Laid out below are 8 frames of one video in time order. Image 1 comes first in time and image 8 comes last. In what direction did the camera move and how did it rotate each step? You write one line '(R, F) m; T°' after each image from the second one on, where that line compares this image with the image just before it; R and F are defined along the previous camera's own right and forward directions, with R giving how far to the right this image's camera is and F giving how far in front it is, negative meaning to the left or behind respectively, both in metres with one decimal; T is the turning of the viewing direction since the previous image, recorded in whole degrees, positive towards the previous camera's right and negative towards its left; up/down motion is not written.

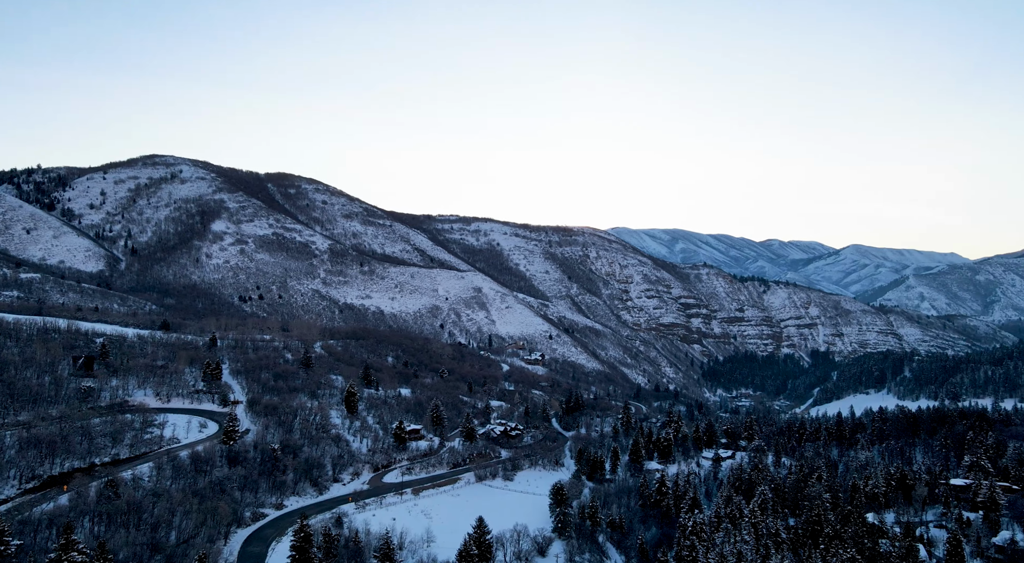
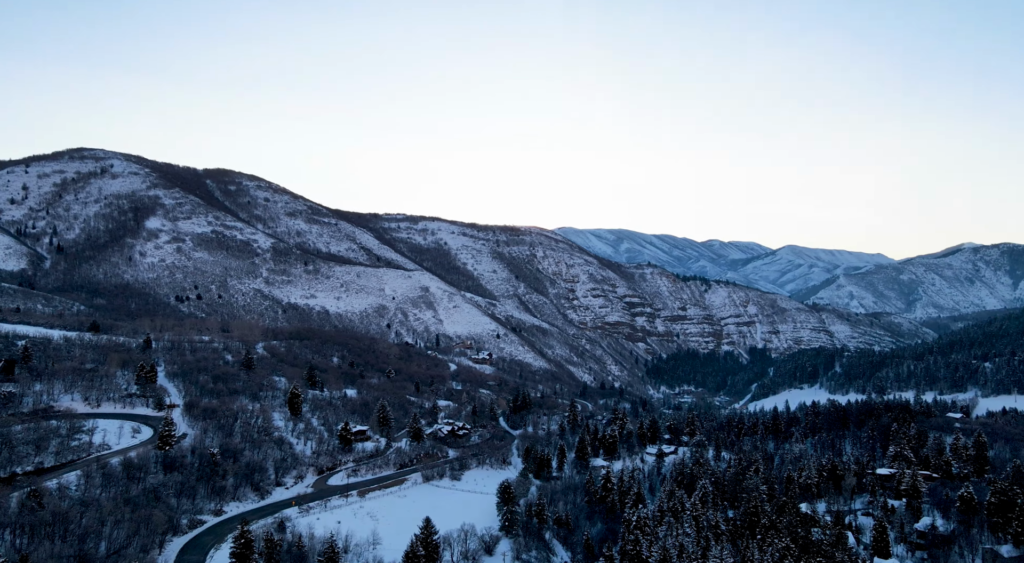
(+0.8, -0.8) m; +4°
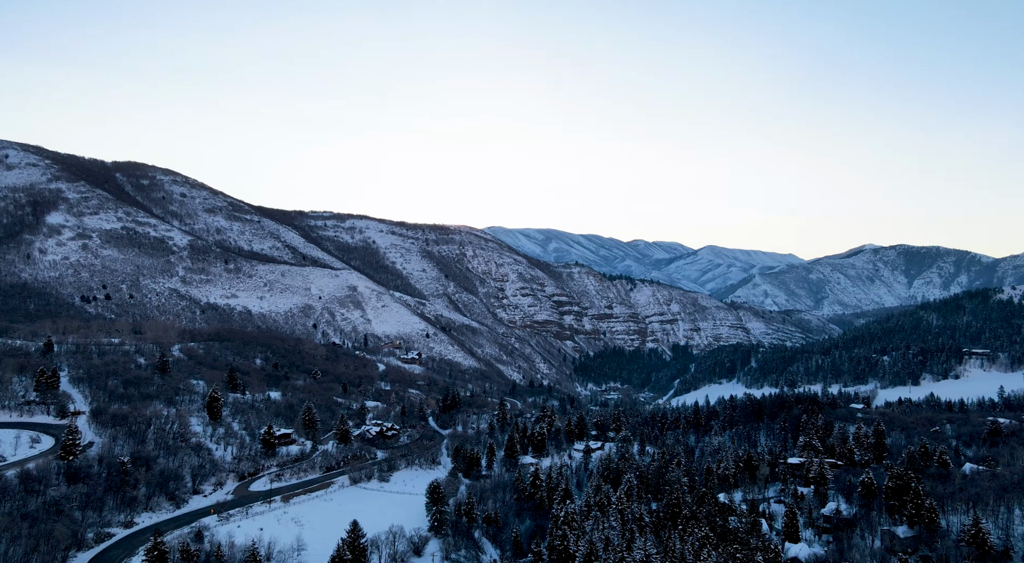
(+1.1, -0.6) m; +6°
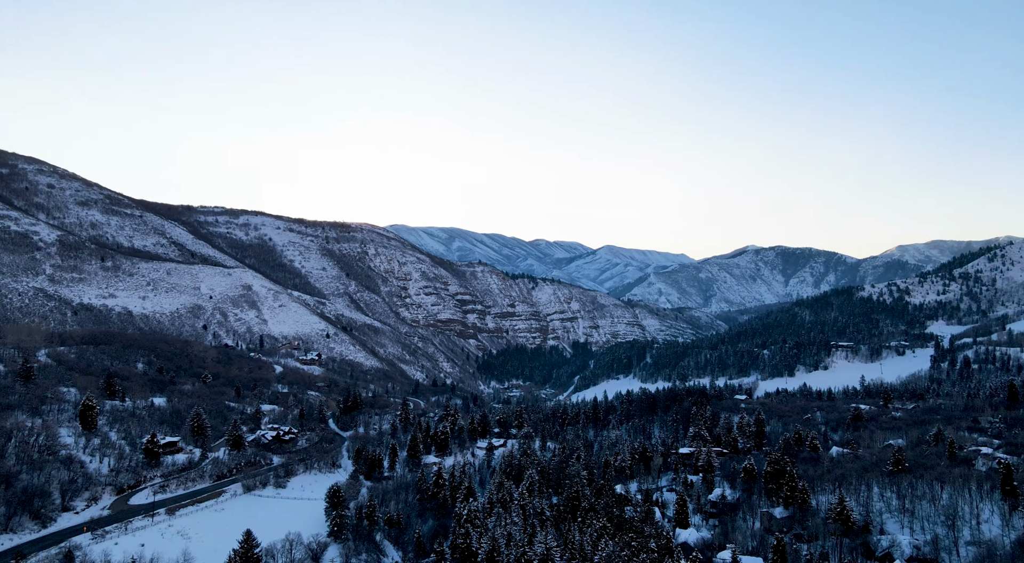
(+1.0, -0.6) m; +8°
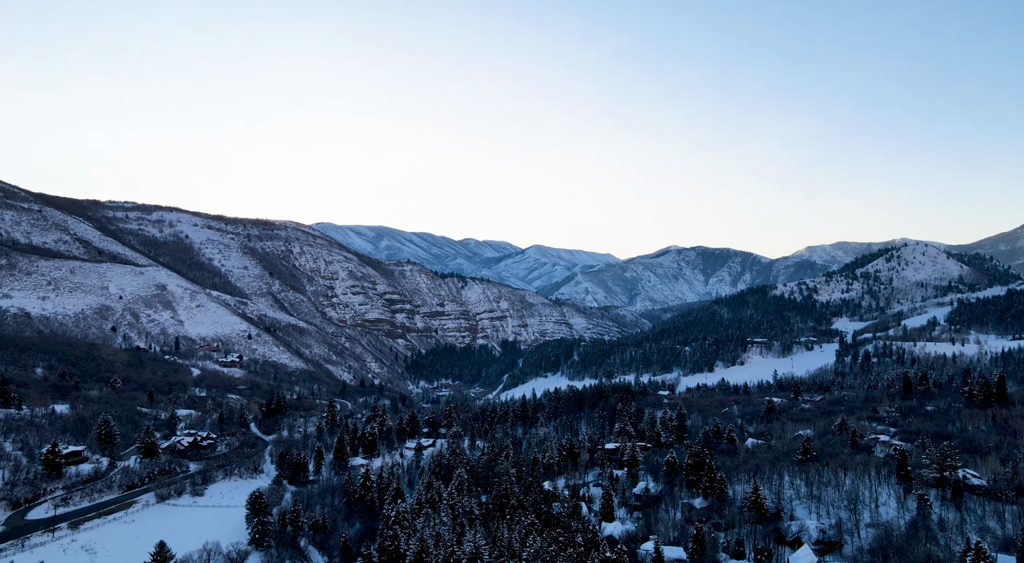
(+0.4, -0.4) m; +6°
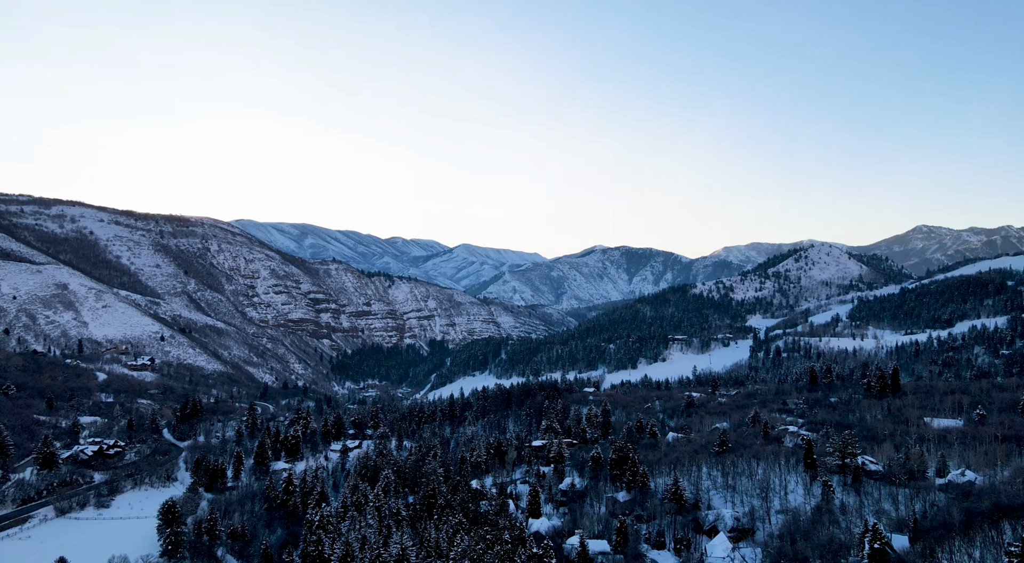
(+0.3, -0.5) m; +6°
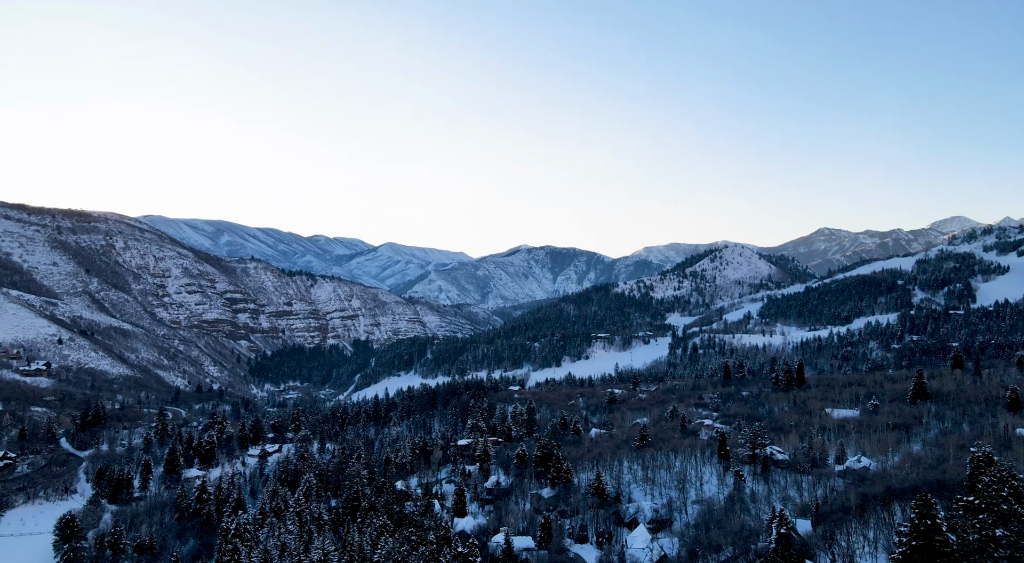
(+0.3, -0.3) m; +6°
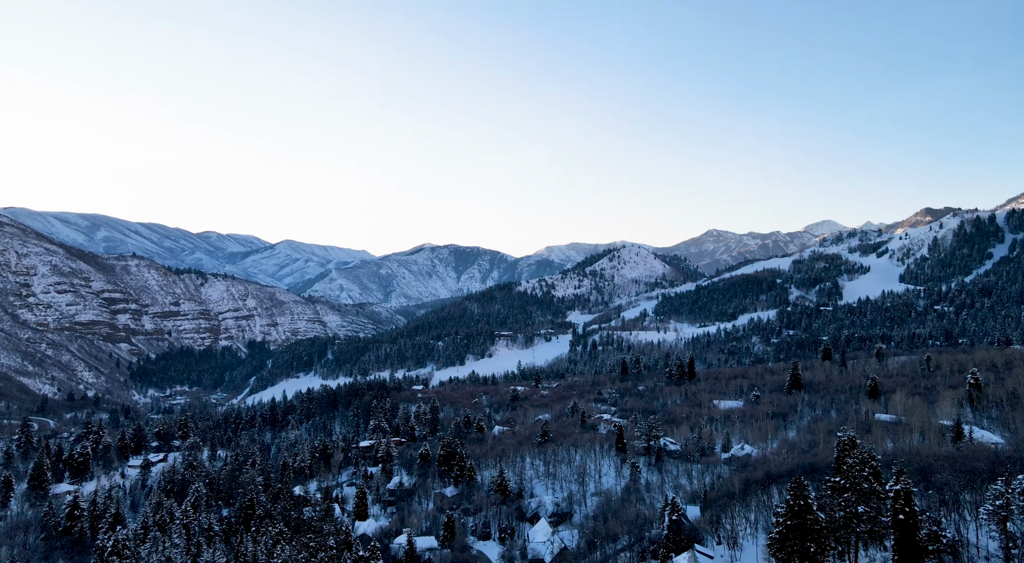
(+0.3, -0.4) m; +8°
